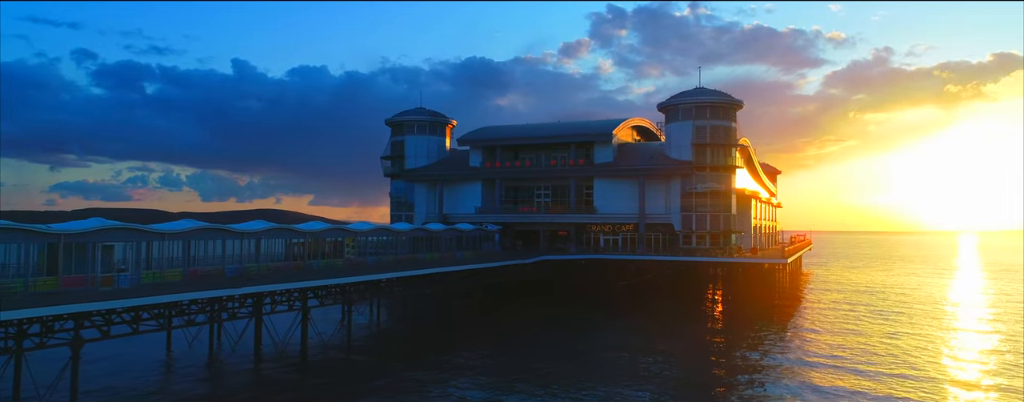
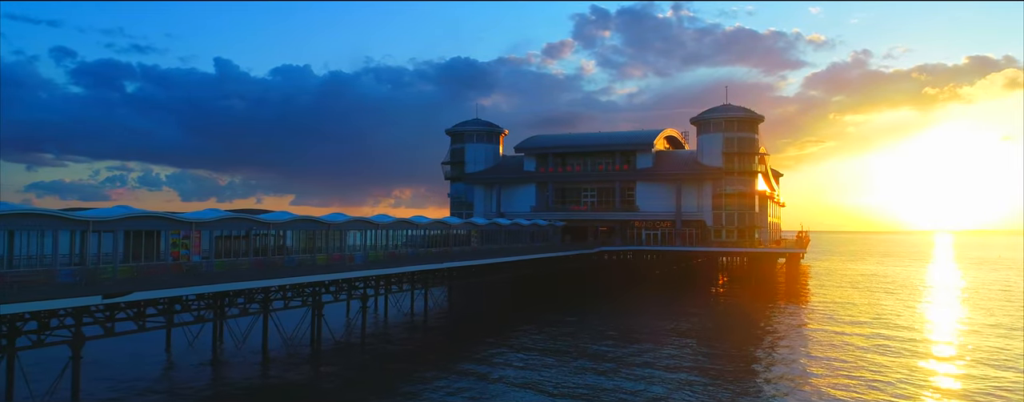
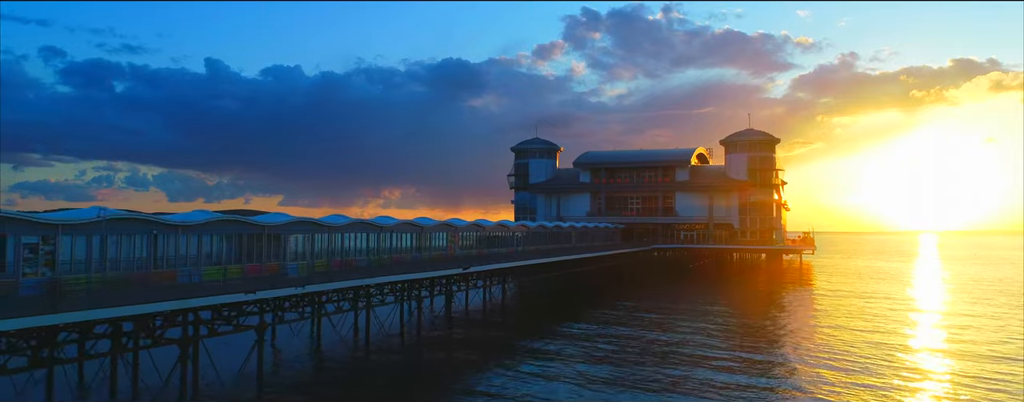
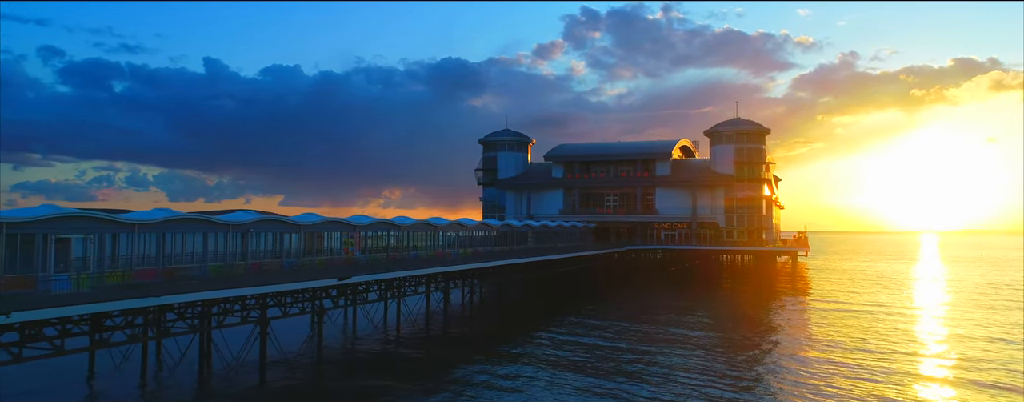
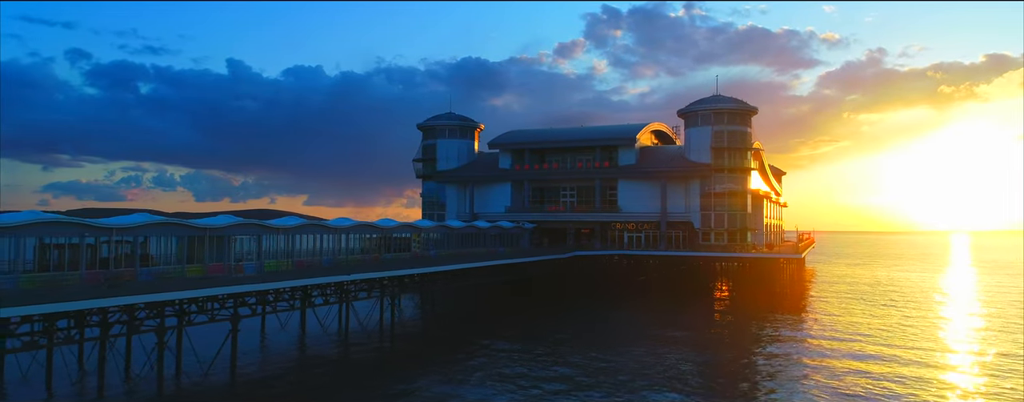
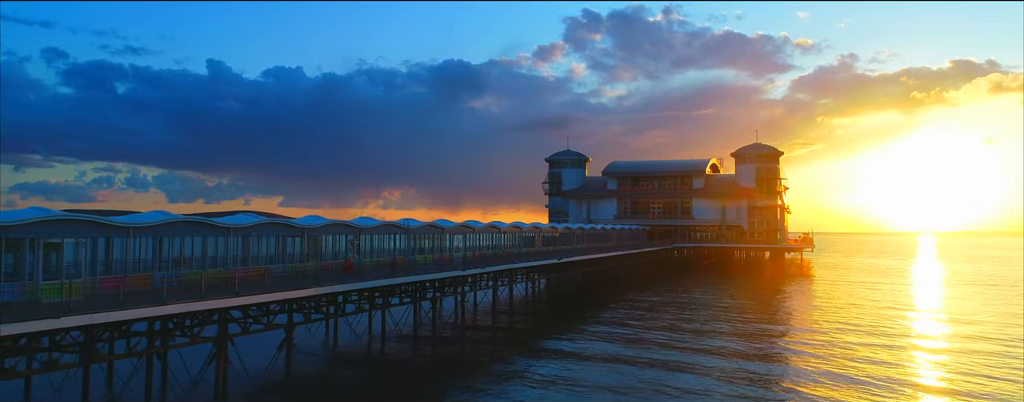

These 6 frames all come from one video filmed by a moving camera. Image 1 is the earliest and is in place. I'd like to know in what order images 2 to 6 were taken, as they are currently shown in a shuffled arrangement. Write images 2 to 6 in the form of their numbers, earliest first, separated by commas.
5, 2, 4, 3, 6
